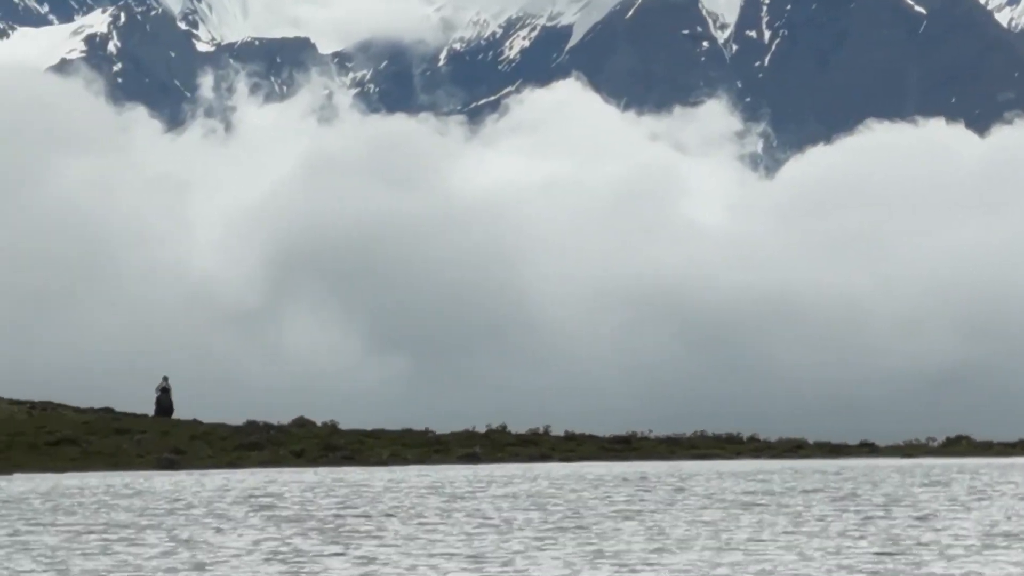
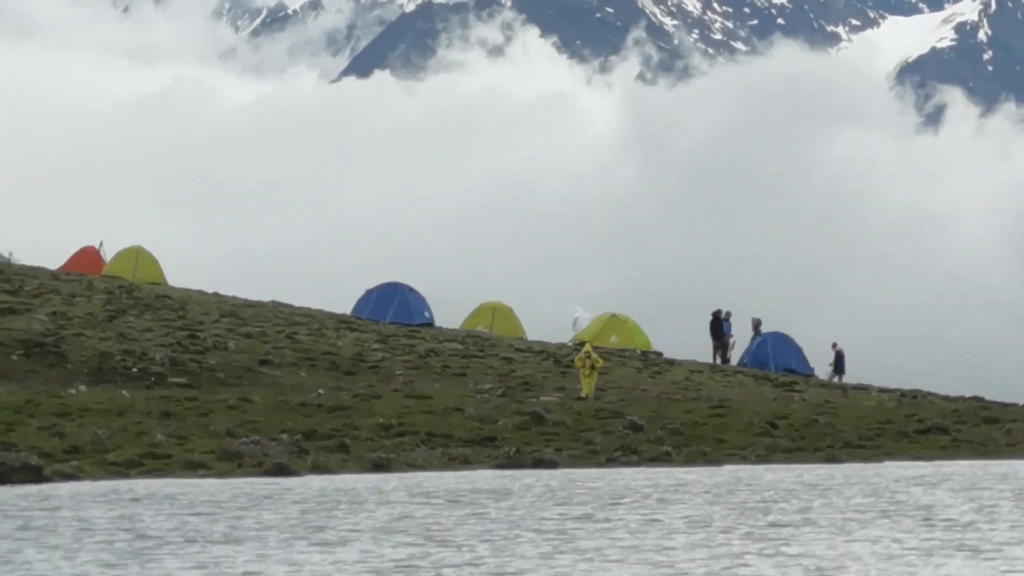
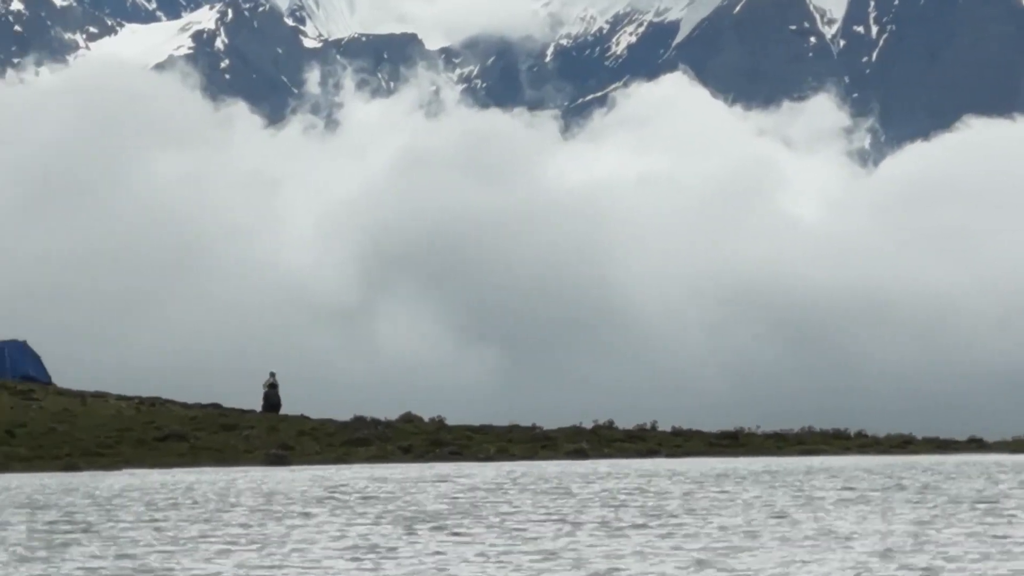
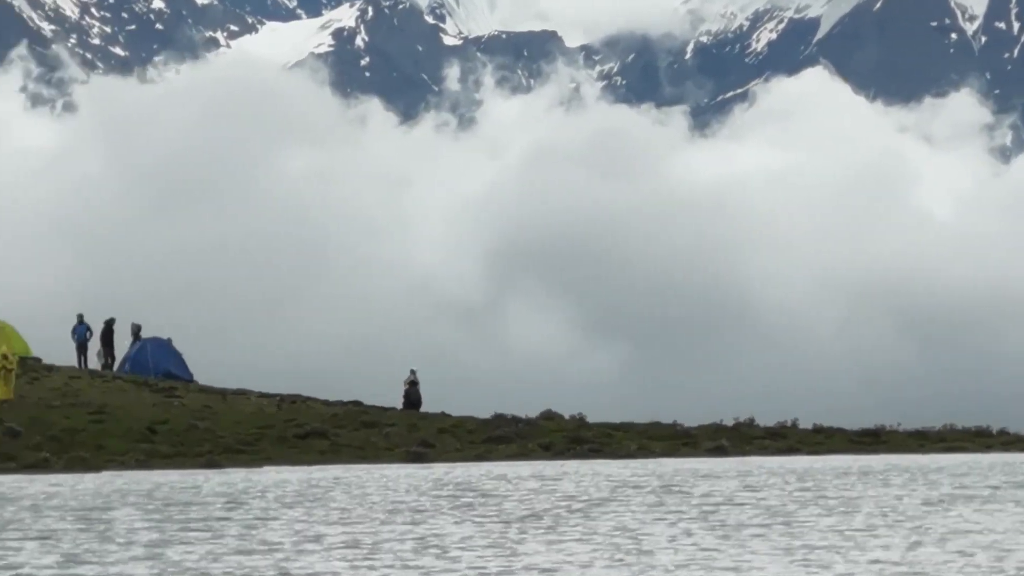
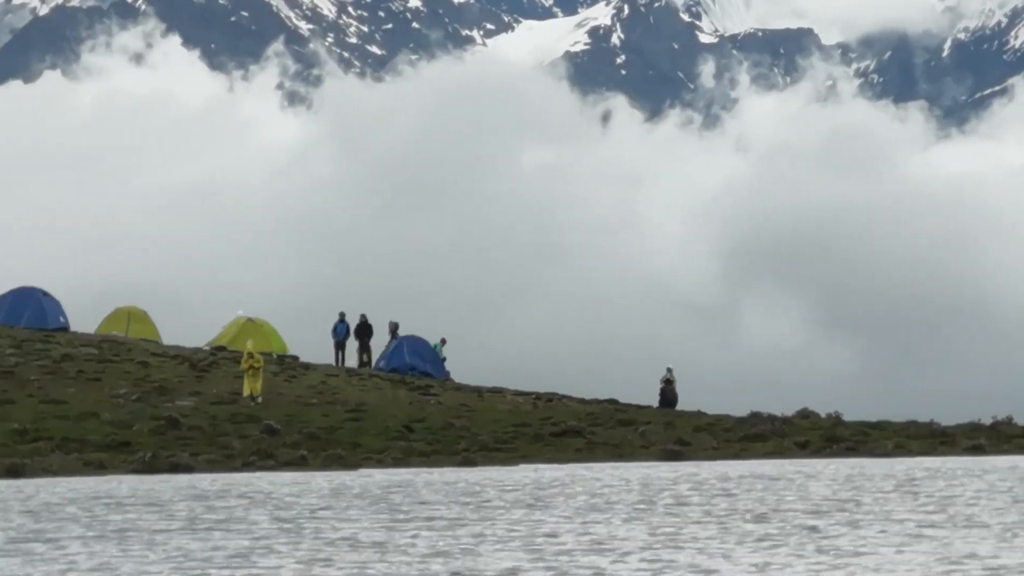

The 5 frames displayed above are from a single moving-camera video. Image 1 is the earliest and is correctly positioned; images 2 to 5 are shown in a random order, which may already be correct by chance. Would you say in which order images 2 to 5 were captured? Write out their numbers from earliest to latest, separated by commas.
3, 4, 5, 2
